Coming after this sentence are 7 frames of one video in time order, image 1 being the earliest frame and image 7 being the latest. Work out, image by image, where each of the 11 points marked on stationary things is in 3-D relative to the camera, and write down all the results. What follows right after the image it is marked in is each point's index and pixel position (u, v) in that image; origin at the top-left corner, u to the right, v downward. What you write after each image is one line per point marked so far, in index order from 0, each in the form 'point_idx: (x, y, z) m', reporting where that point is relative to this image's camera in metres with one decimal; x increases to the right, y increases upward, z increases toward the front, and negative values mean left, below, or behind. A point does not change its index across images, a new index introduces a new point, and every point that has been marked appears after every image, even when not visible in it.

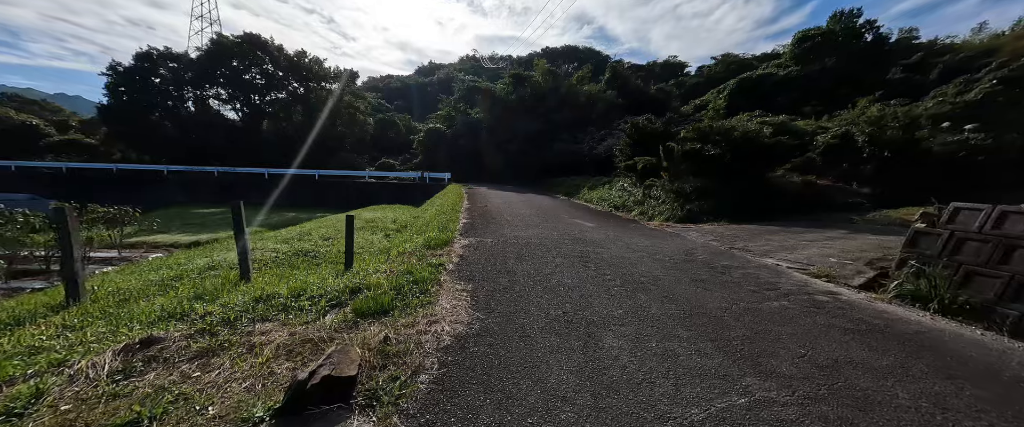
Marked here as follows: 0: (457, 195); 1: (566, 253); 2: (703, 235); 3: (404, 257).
0: (-2.5, +0.9, +14.6) m
1: (+0.9, -0.6, +5.0) m
2: (+4.1, -0.5, +7.0) m
3: (-1.6, -0.6, +4.6) m
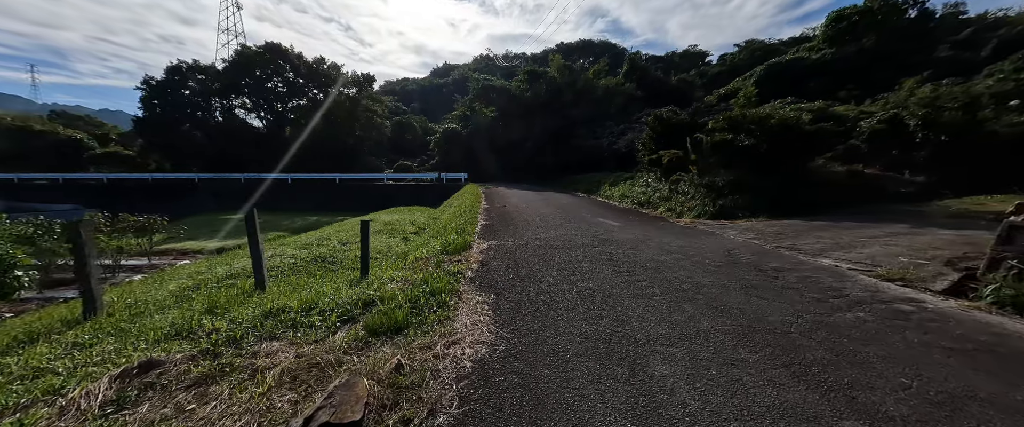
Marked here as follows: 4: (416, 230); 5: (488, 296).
0: (-1.6, +0.8, +14.4) m
1: (+1.2, -0.6, +4.6) m
2: (+4.6, -0.4, +6.4) m
3: (-1.3, -0.7, +4.3) m
4: (-3.1, -0.5, +10.3) m
5: (-0.2, -0.8, +3.1) m
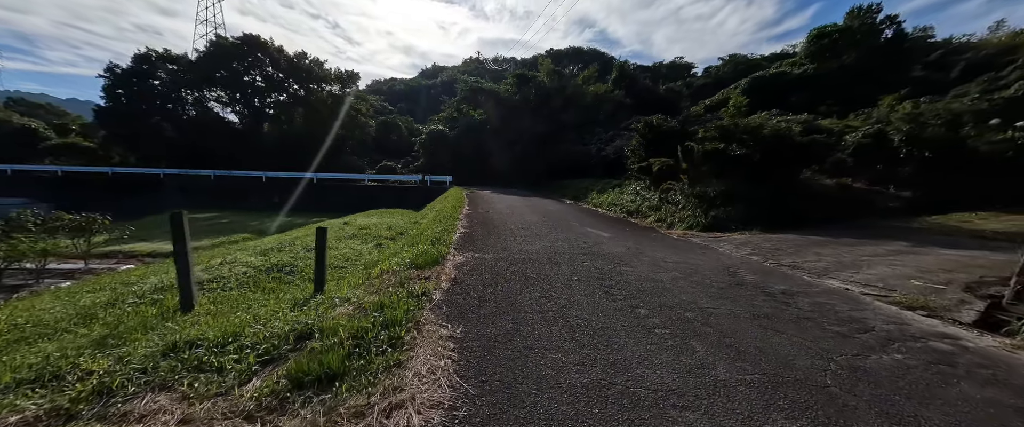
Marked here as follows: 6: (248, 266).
0: (-2.3, +0.6, +13.7) m
1: (+0.9, -0.8, +4.1) m
2: (+4.2, -0.6, +6.0) m
3: (-1.5, -0.8, +3.7) m
4: (-3.6, -0.6, +9.6) m
5: (-0.4, -0.9, +2.5) m
6: (-4.9, -1.0, +6.0) m
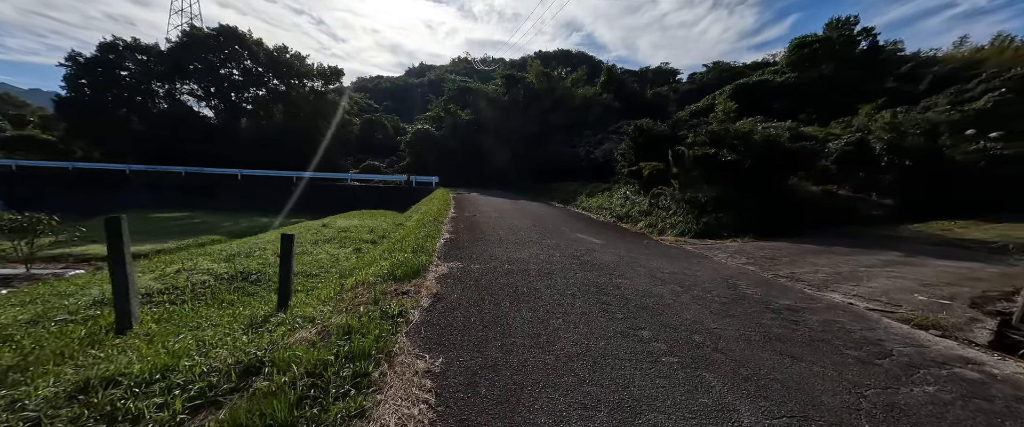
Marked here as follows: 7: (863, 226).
0: (-2.8, +0.5, +13.3) m
1: (+0.8, -0.8, +3.7) m
2: (+4.0, -0.8, +5.8) m
3: (-1.6, -0.9, +3.3) m
4: (-3.9, -0.7, +9.1) m
5: (-0.5, -1.0, +2.1) m
6: (-5.1, -1.0, +5.4) m
7: (+9.7, -0.3, +8.9) m
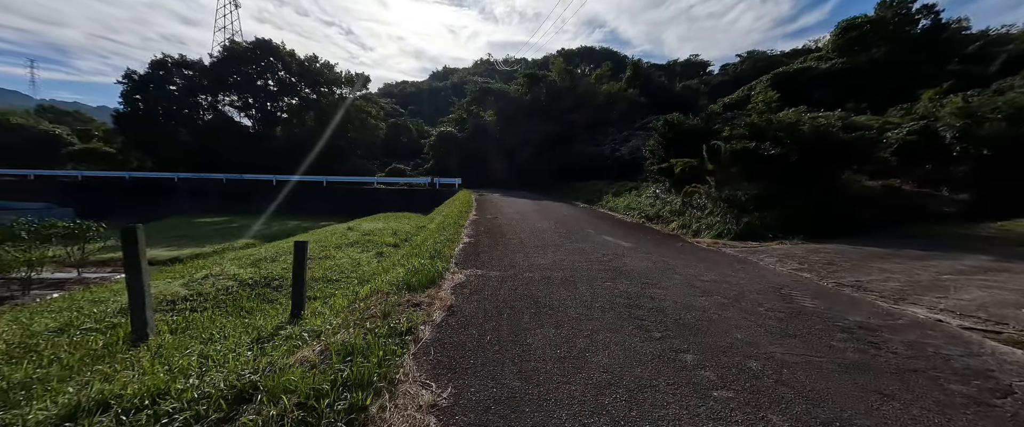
0: (-1.9, +0.4, +13.2) m
1: (+1.0, -0.9, +3.4) m
2: (+4.4, -0.8, +5.2) m
3: (-1.4, -0.9, +3.1) m
4: (-3.3, -0.8, +9.1) m
5: (-0.4, -1.0, +1.9) m
6: (-4.8, -1.1, +5.5) m
7: (+10.3, -0.3, +7.9) m
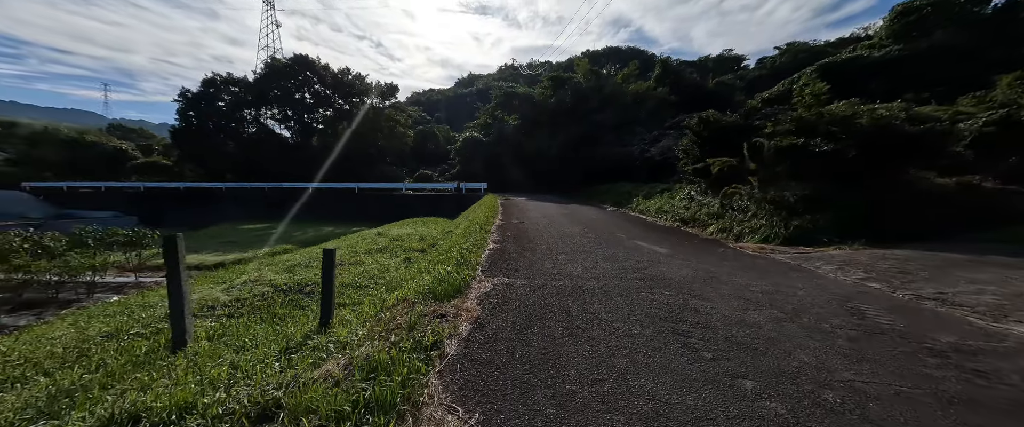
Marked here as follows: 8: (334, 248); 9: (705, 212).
0: (-0.8, +0.2, +13.1) m
1: (+1.3, -0.9, +3.1) m
2: (+4.8, -0.8, +4.7) m
3: (-1.2, -1.0, +3.0) m
4: (-2.5, -1.0, +9.1) m
5: (-0.2, -1.1, +1.7) m
6: (-4.3, -1.3, +5.7) m
7: (+10.9, -0.3, +6.9) m
8: (-2.0, -0.3, +3.5) m
9: (+5.4, 0.0, +9.1) m
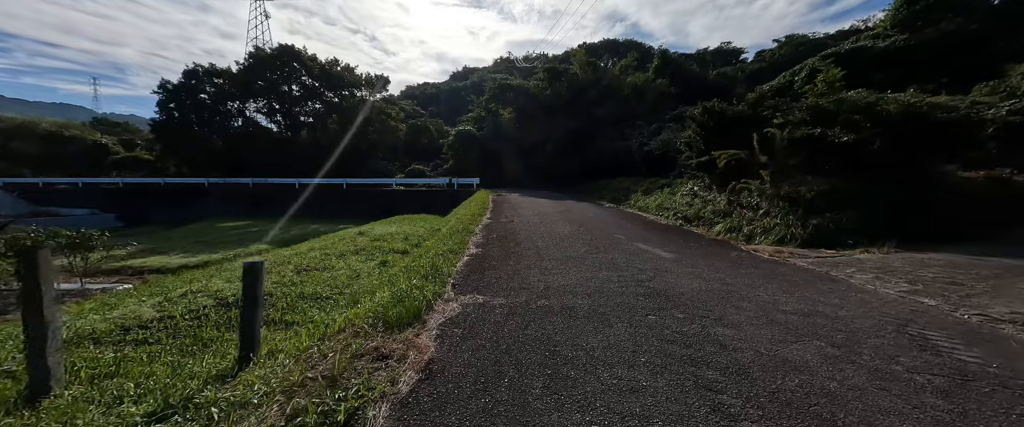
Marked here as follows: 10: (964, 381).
0: (-1.1, +0.4, +12.3) m
1: (+1.1, -1.0, +2.4) m
2: (+4.5, -0.8, +4.0) m
3: (-1.4, -1.0, +2.3) m
4: (-2.8, -0.9, +8.3) m
5: (-0.4, -1.1, +0.9) m
6: (-4.5, -1.3, +4.9) m
7: (+10.7, -0.2, +6.2) m
8: (-2.2, -0.4, +2.7) m
9: (+5.1, +0.1, +8.4) m
10: (+2.8, -1.0, +2.0) m
